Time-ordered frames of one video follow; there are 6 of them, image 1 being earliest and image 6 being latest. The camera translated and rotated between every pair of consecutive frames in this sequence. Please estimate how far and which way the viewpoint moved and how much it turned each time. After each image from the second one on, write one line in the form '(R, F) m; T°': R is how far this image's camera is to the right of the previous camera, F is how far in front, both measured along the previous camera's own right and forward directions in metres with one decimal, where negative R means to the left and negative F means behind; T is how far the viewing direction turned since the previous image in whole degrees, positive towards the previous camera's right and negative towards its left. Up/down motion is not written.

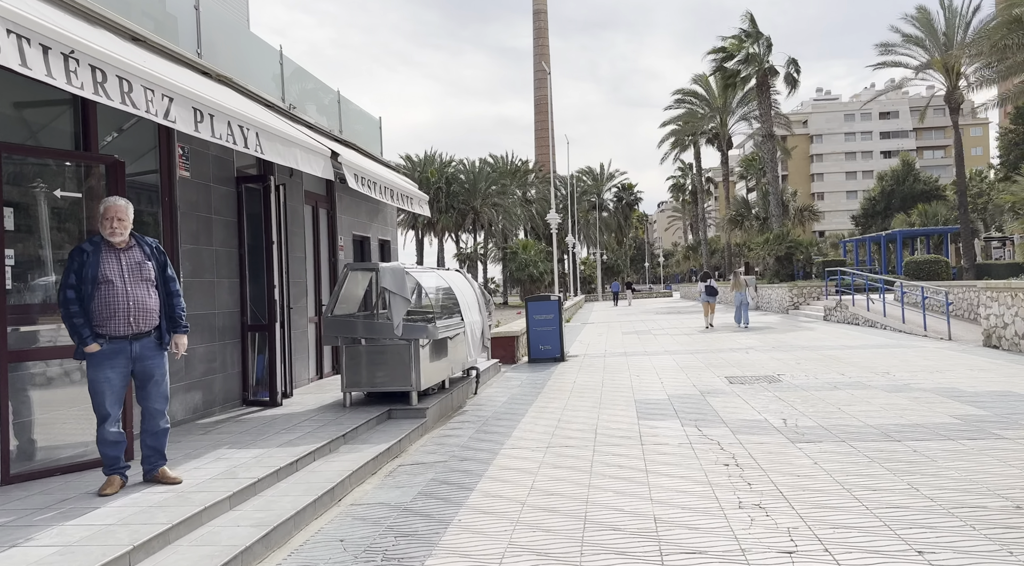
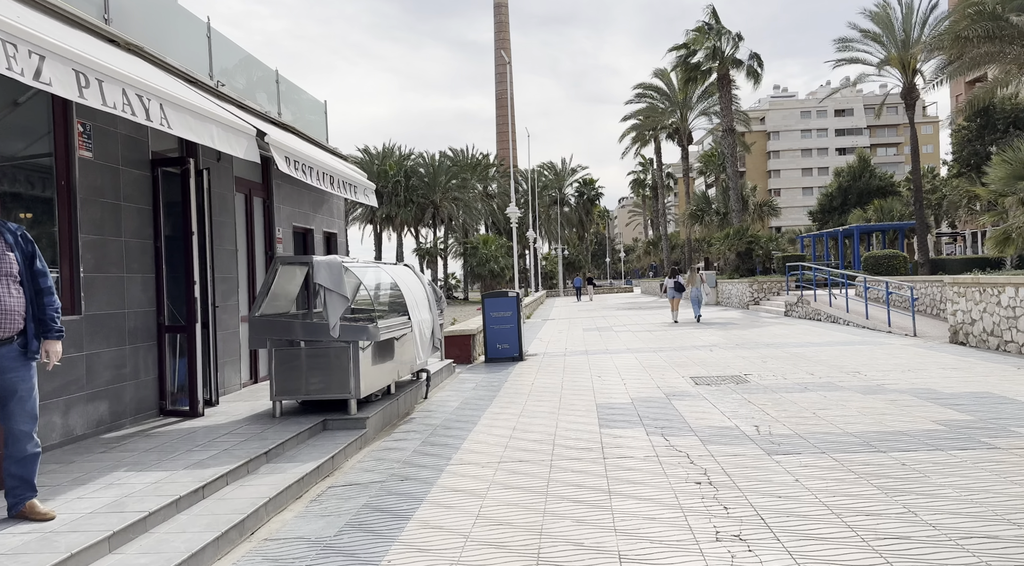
(+0.1, +0.8) m; +3°
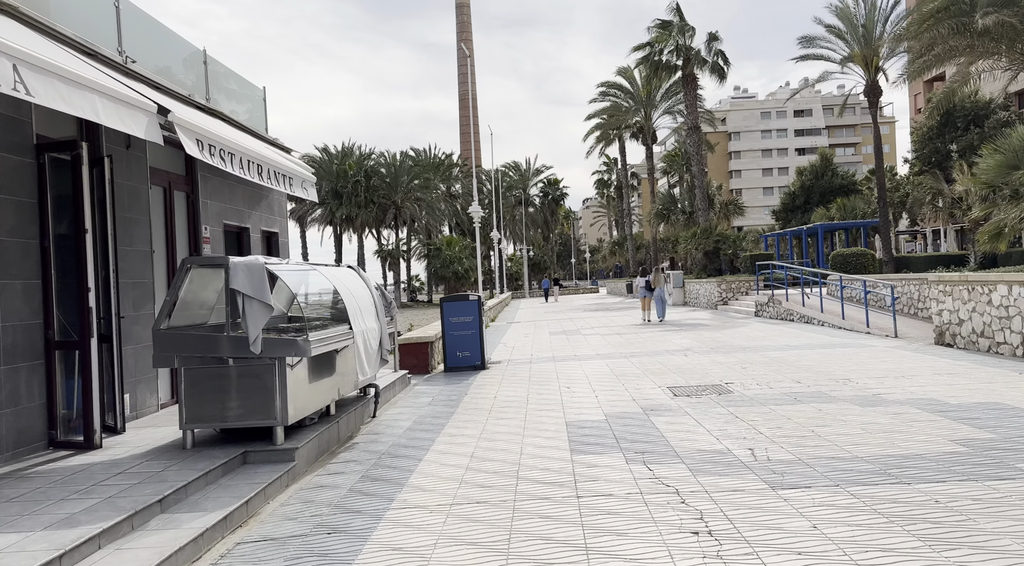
(+0.1, +1.1) m; +3°
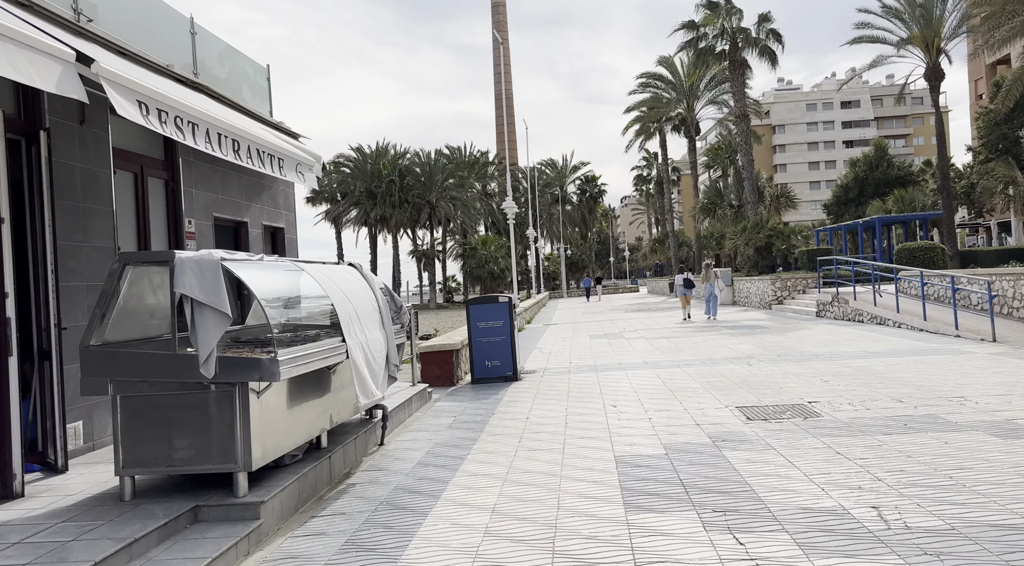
(0.0, +1.6) m; -3°
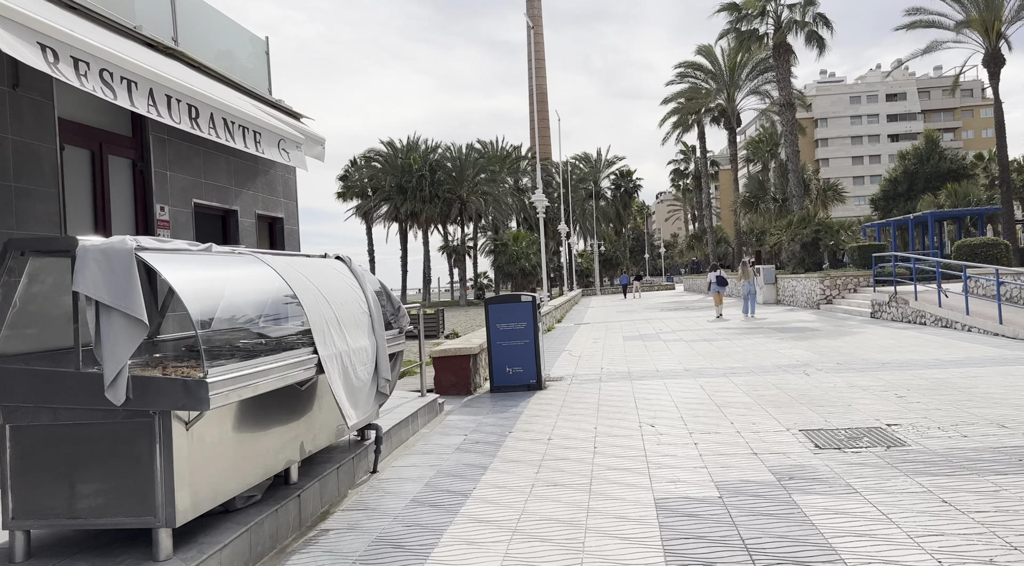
(+0.1, +1.3) m; -2°
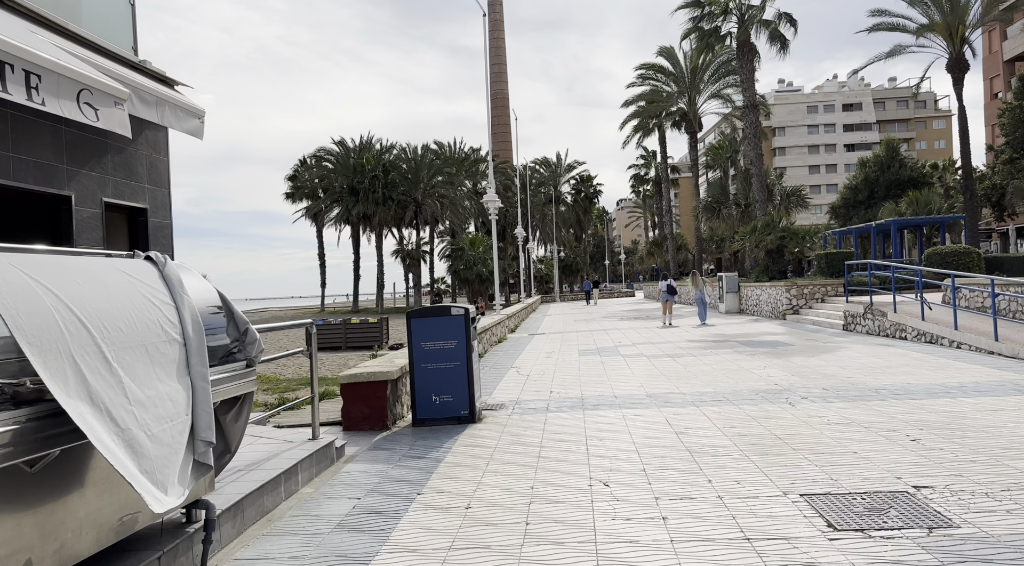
(+0.4, +1.9) m; +3°
